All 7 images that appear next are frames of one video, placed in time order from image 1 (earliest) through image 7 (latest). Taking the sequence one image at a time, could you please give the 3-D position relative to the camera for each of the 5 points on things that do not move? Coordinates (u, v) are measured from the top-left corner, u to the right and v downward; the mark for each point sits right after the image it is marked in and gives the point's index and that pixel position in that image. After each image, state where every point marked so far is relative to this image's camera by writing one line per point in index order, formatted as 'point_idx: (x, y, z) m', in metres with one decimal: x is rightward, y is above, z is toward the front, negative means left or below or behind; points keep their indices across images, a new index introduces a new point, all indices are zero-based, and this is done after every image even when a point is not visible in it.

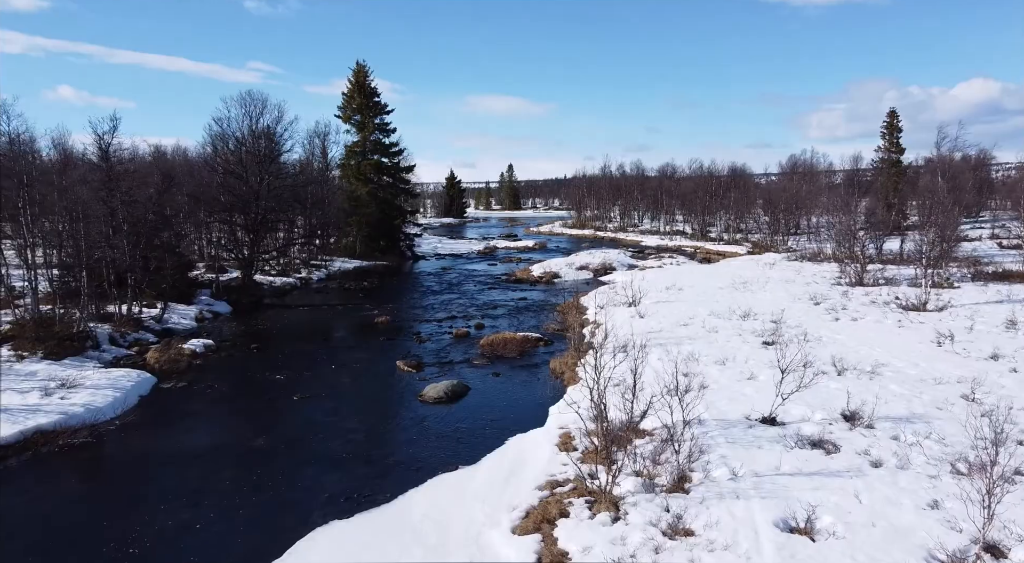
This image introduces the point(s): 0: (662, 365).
0: (+3.9, -2.2, +18.5) m
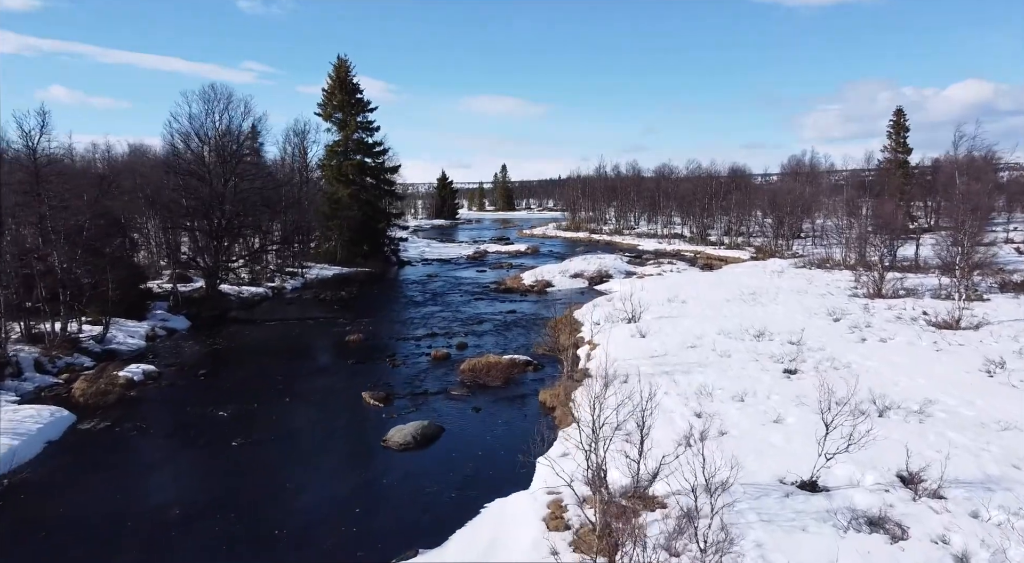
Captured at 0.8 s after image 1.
0: (+3.5, -2.7, +15.7) m
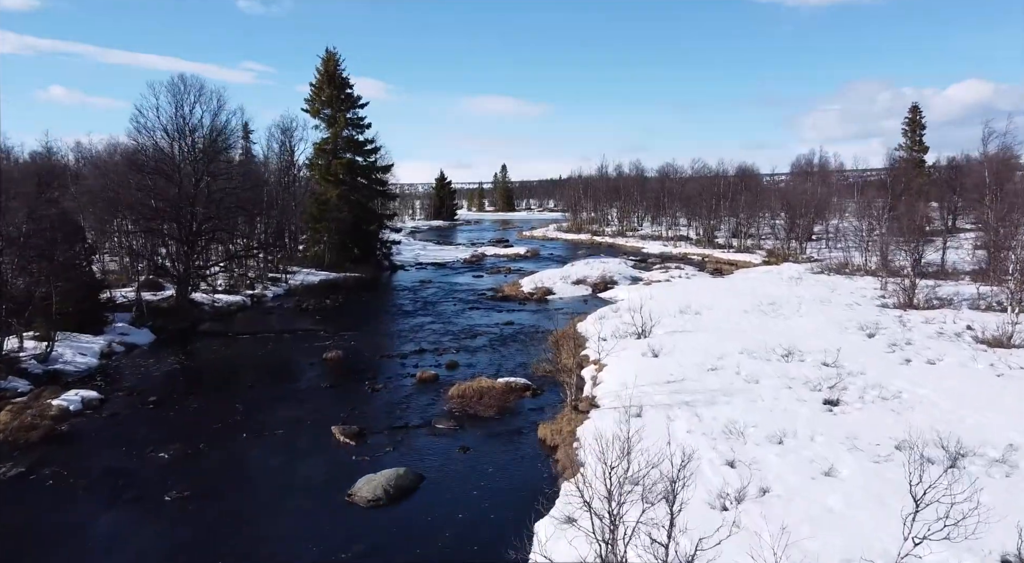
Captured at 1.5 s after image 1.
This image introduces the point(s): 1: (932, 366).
0: (+3.4, -3.0, +13.1) m
1: (+10.8, -2.2, +18.4) m
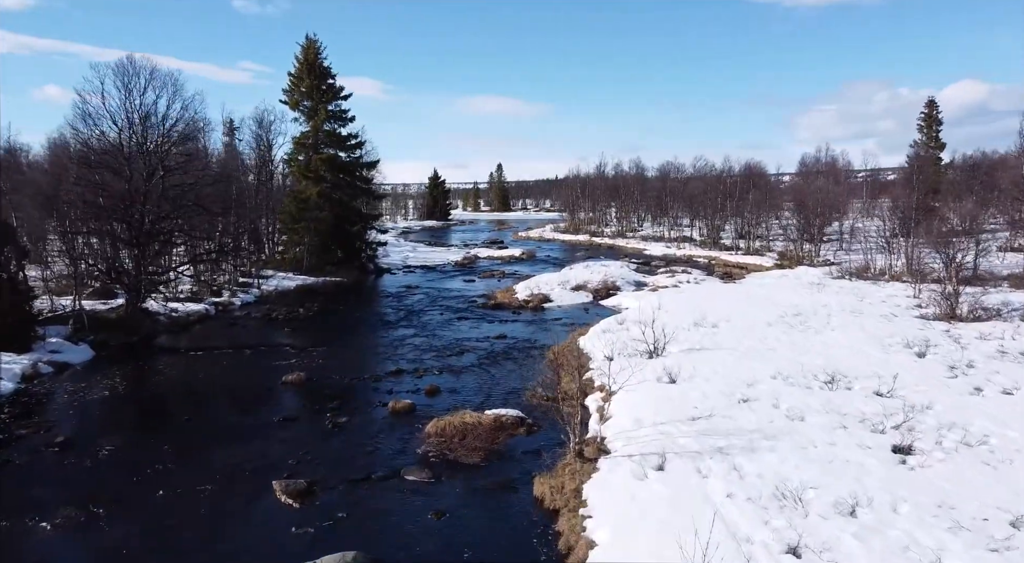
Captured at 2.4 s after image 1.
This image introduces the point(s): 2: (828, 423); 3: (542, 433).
0: (+3.2, -3.3, +9.8) m
1: (+10.6, -2.5, +15.2) m
2: (+6.1, -2.7, +13.8) m
3: (+0.6, -3.2, +15.2) m
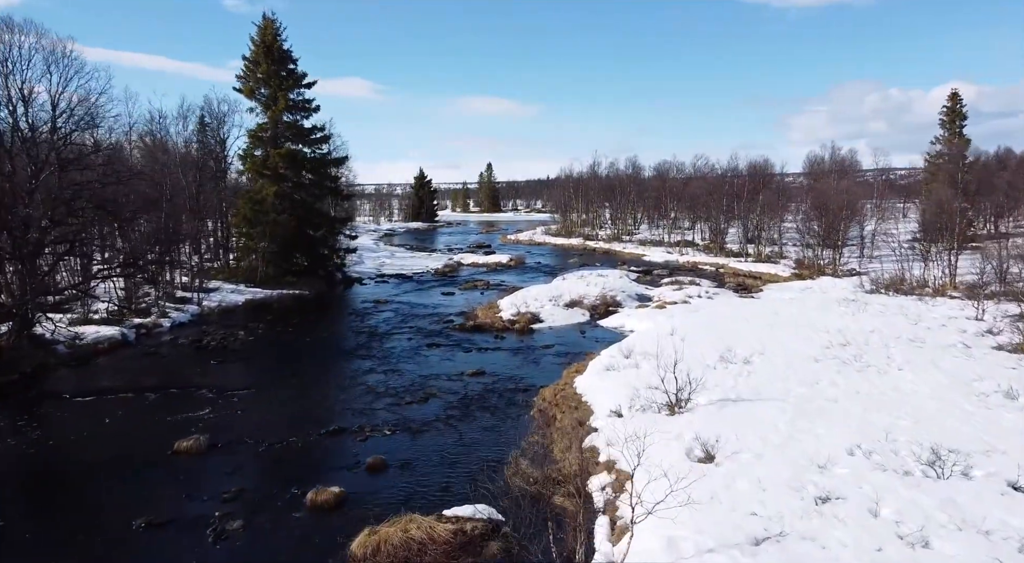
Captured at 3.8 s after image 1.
0: (+2.8, -3.9, +4.8) m
1: (+10.1, -3.1, +10.3) m
2: (+5.7, -3.4, +8.8) m
3: (+0.2, -3.8, +10.2) m
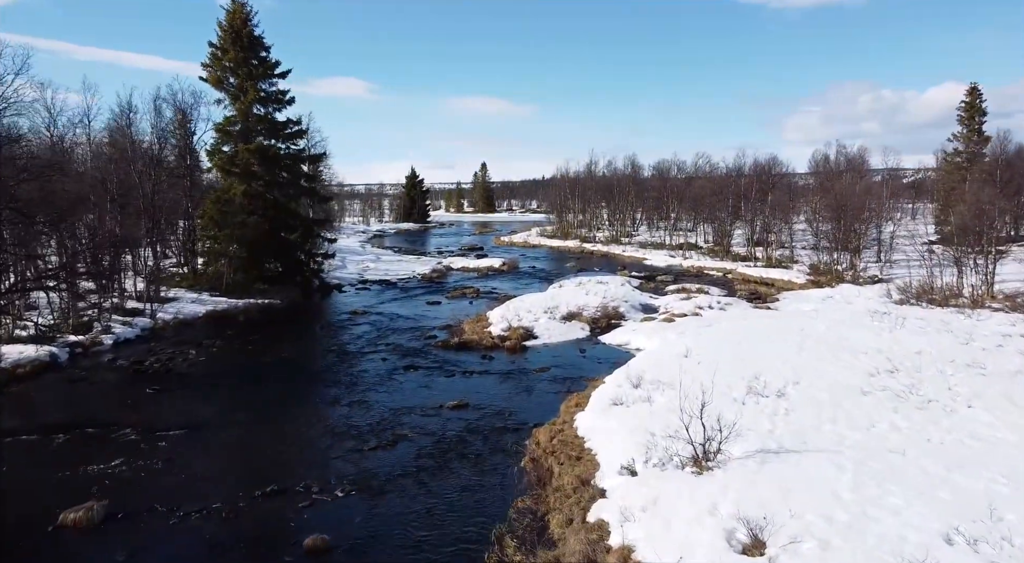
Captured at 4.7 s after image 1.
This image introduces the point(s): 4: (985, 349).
0: (+2.6, -4.3, +1.6) m
1: (+9.9, -3.5, +7.1) m
2: (+5.5, -3.7, +5.7) m
3: (0.0, -4.2, +7.0) m
4: (+12.8, -1.8, +19.4) m
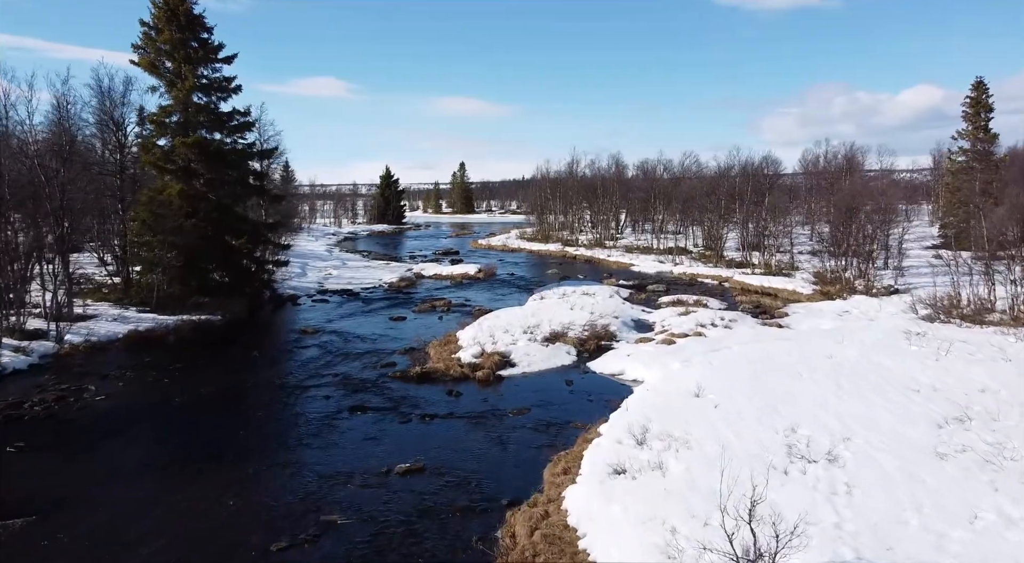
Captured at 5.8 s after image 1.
0: (+2.5, -4.8, -2.3) m
1: (+9.6, -3.9, +3.4) m
2: (+5.2, -4.2, +1.9) m
3: (-0.3, -4.7, +3.0) m
4: (+12.2, -2.3, +15.8) m
